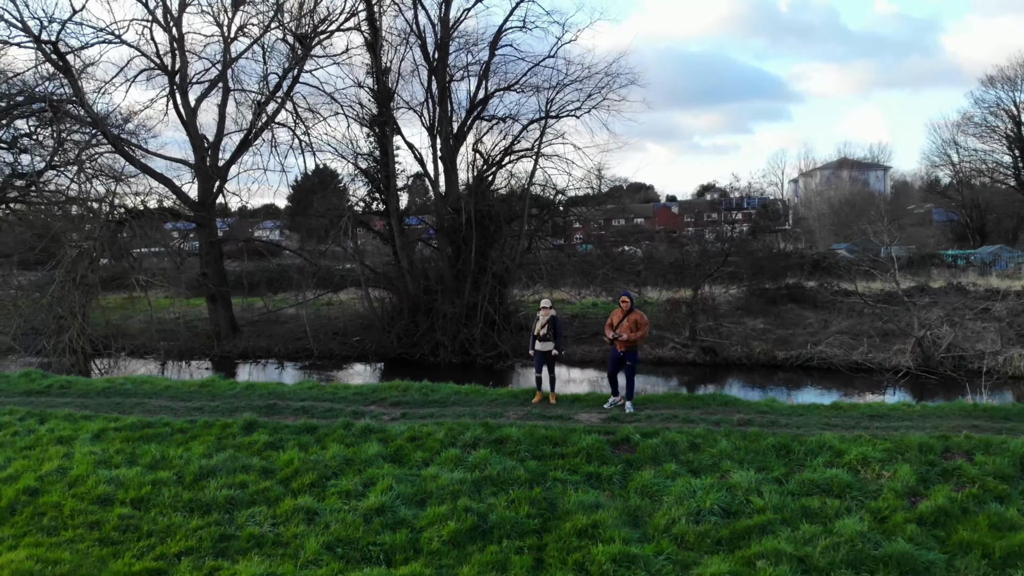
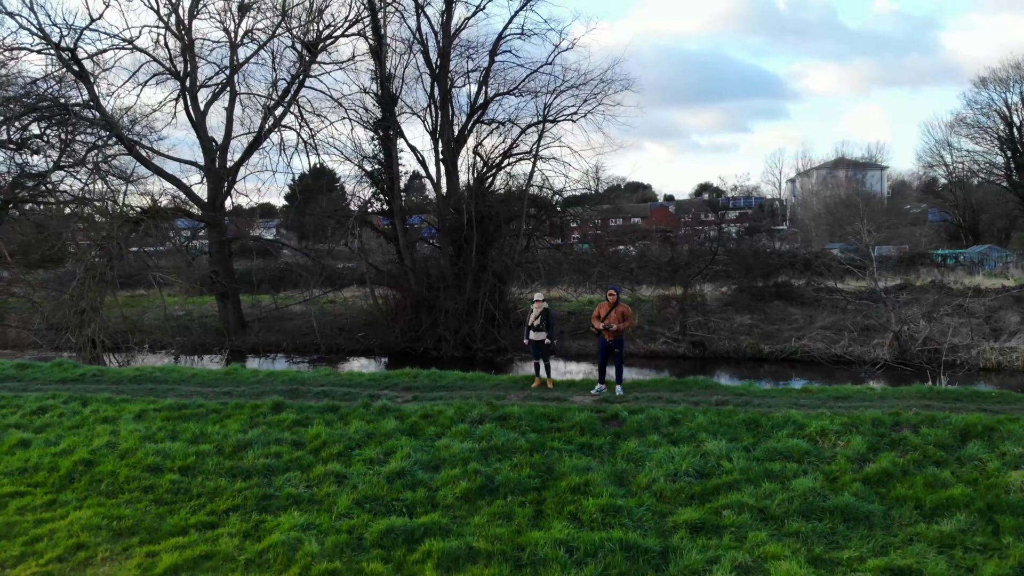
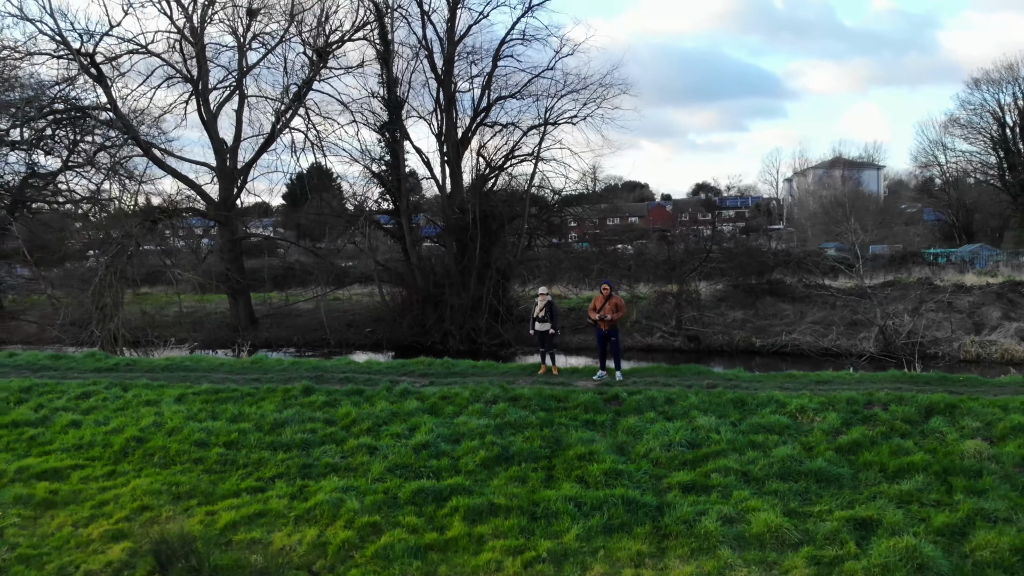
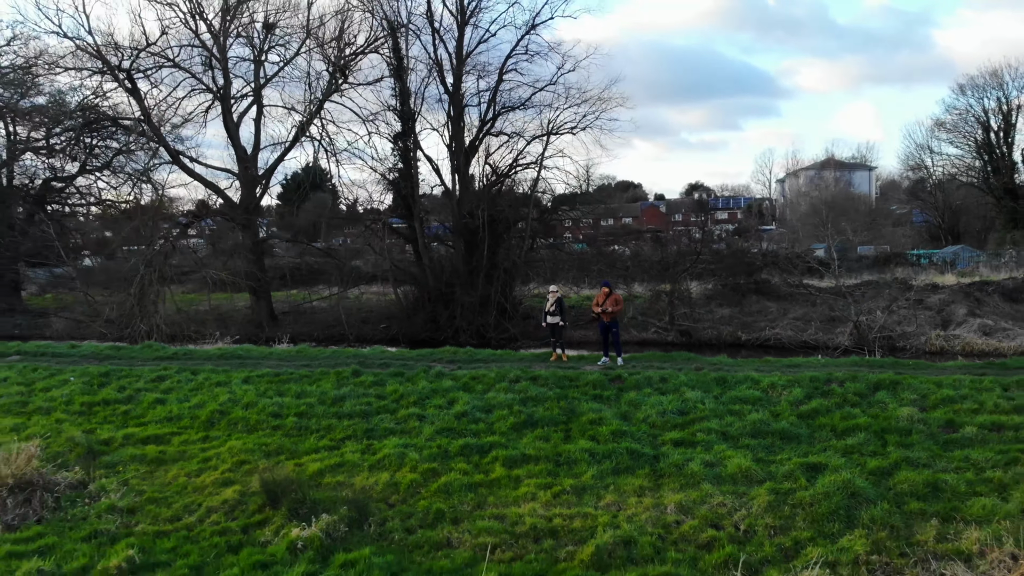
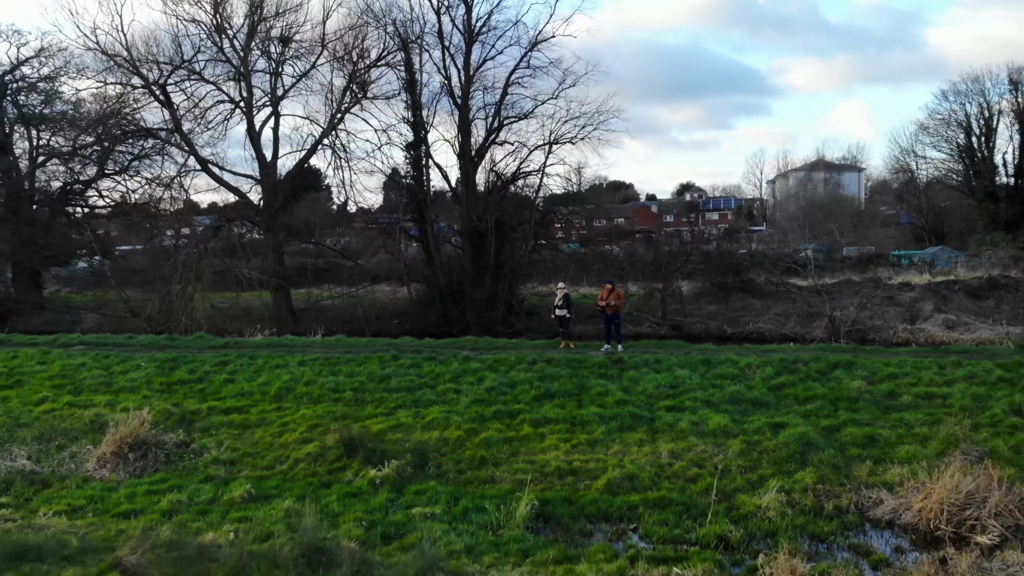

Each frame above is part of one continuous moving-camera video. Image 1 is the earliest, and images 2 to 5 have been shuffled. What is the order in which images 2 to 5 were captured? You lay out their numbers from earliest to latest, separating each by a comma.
2, 3, 4, 5
